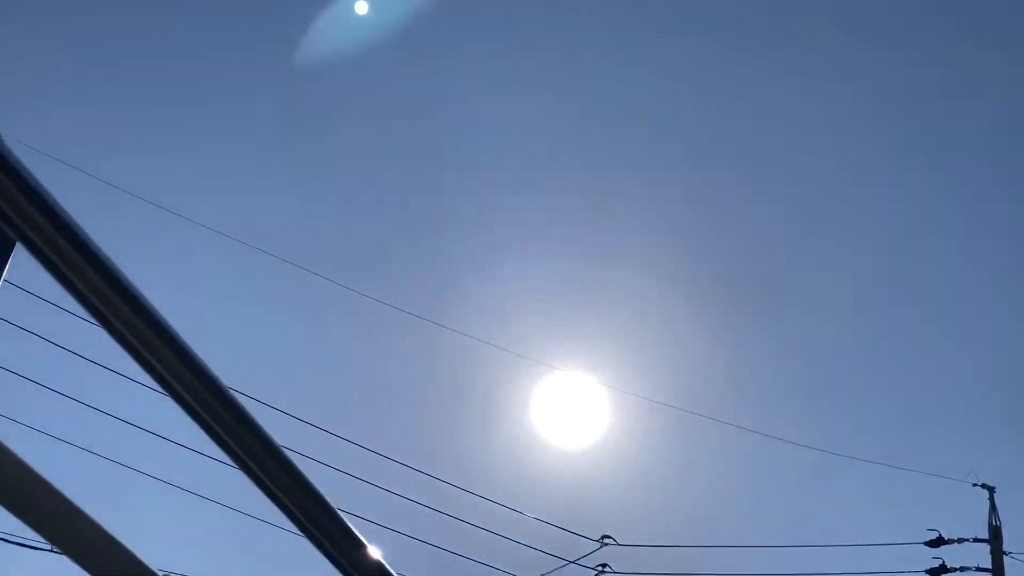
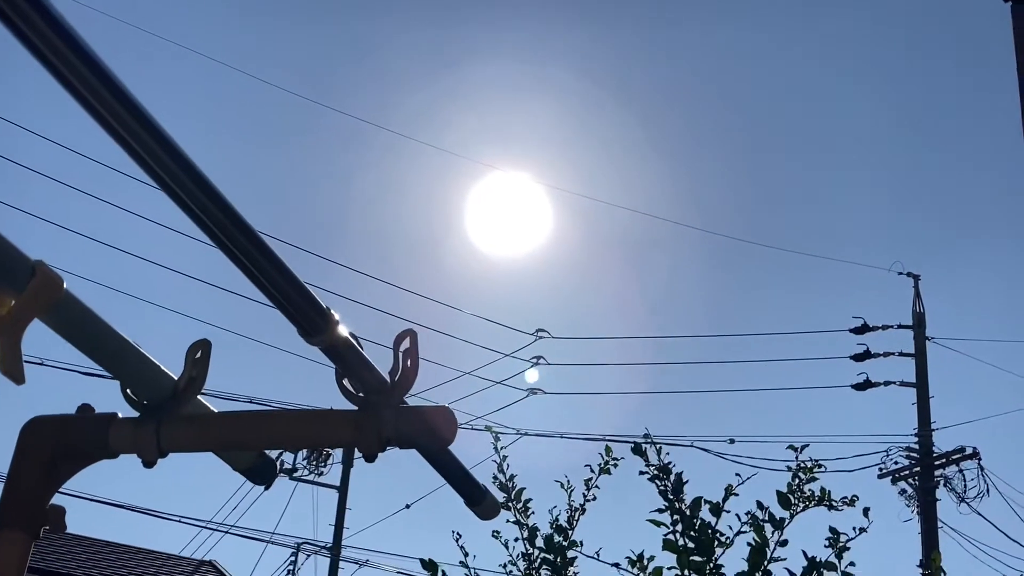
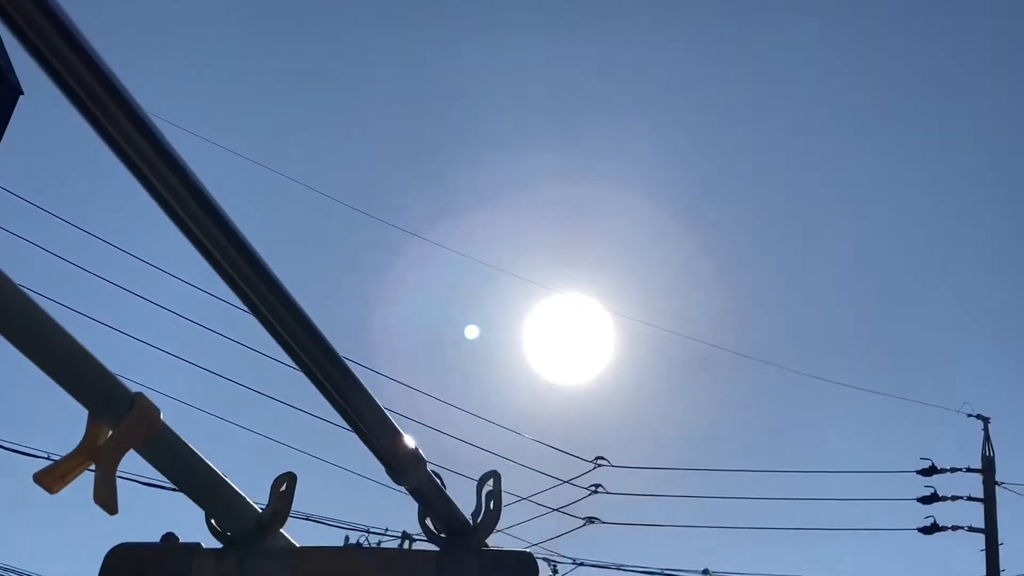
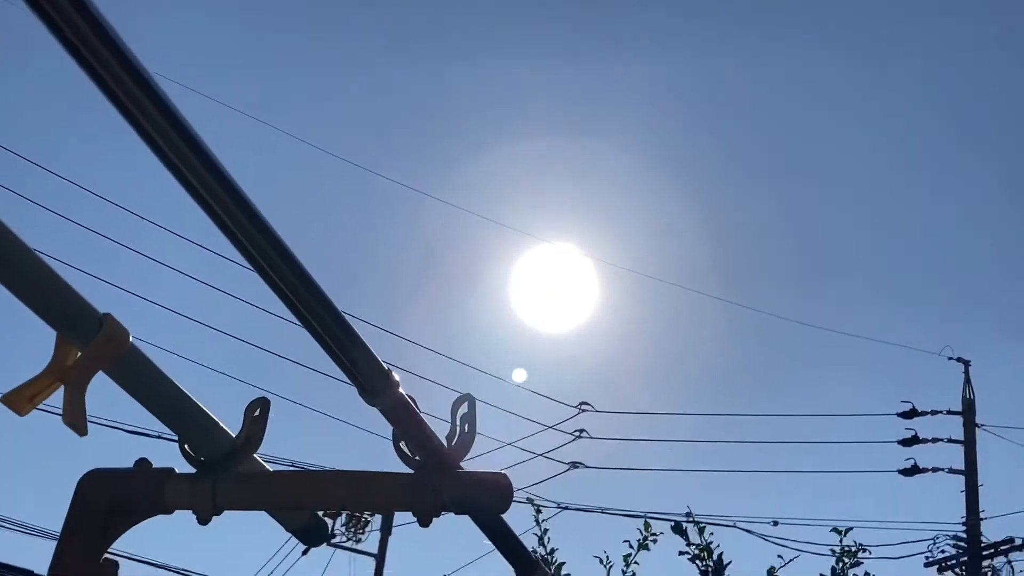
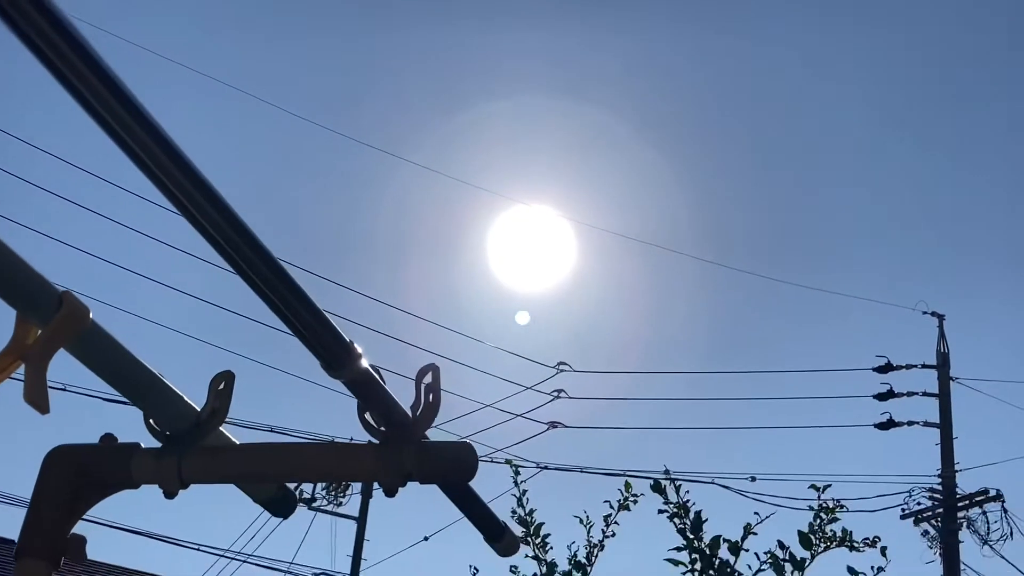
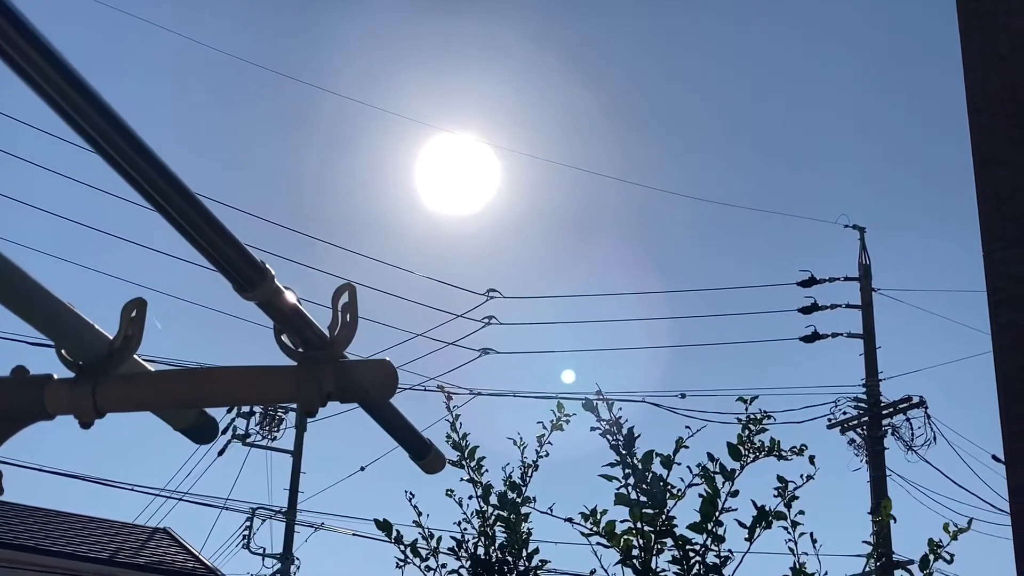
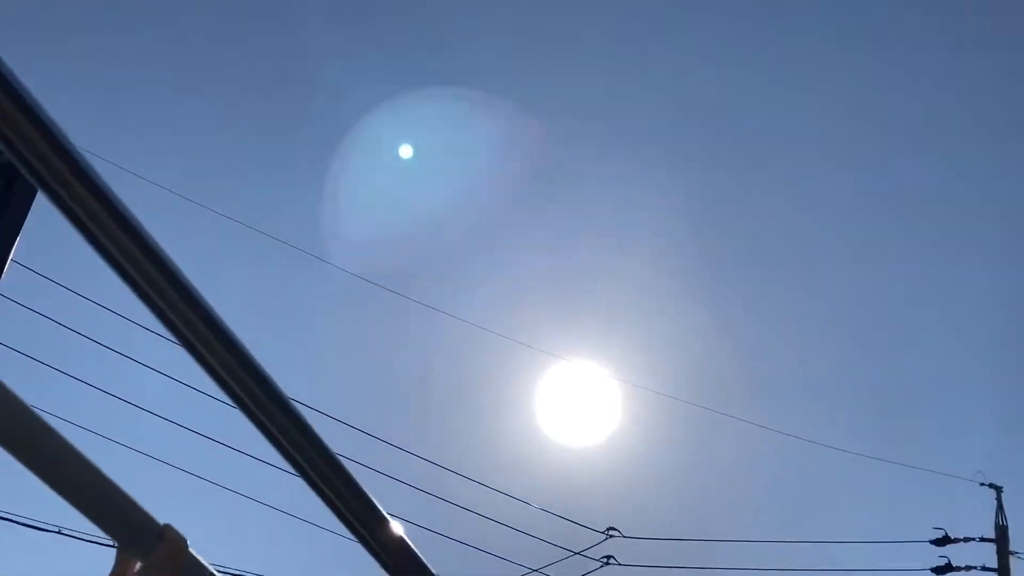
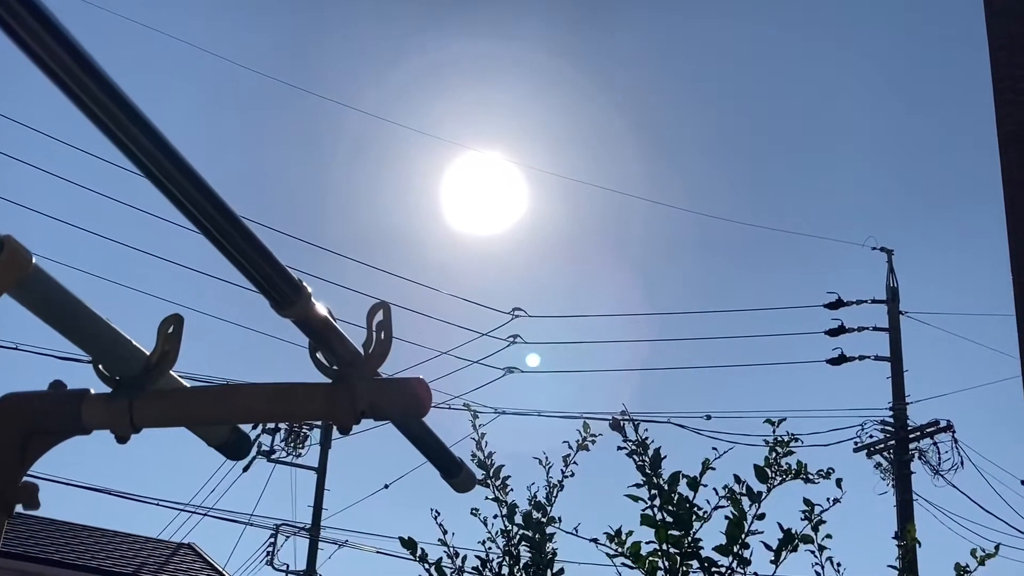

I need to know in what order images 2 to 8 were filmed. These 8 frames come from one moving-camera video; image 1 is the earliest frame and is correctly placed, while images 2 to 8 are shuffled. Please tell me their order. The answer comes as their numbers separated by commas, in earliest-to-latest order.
7, 3, 4, 5, 2, 8, 6
